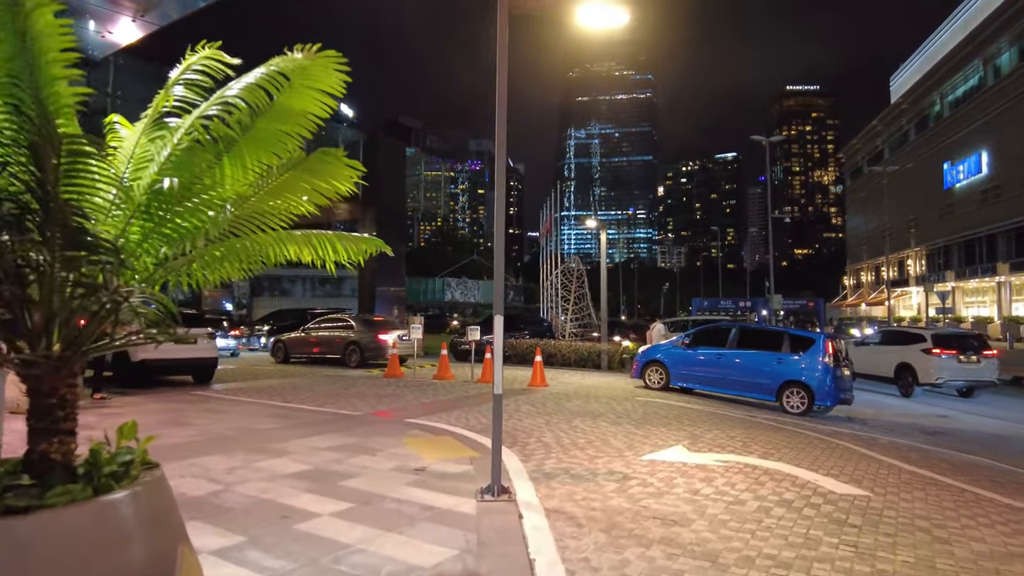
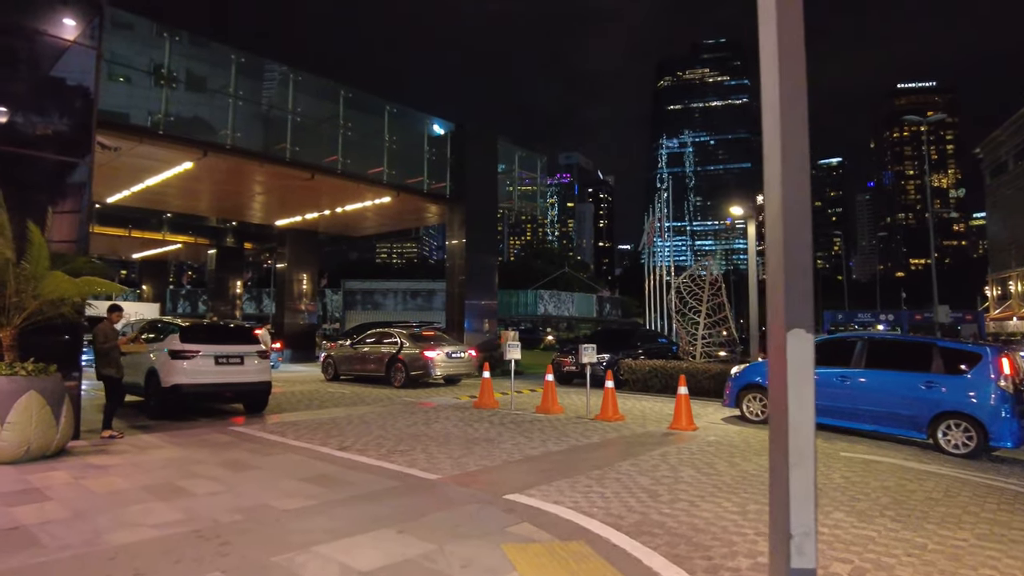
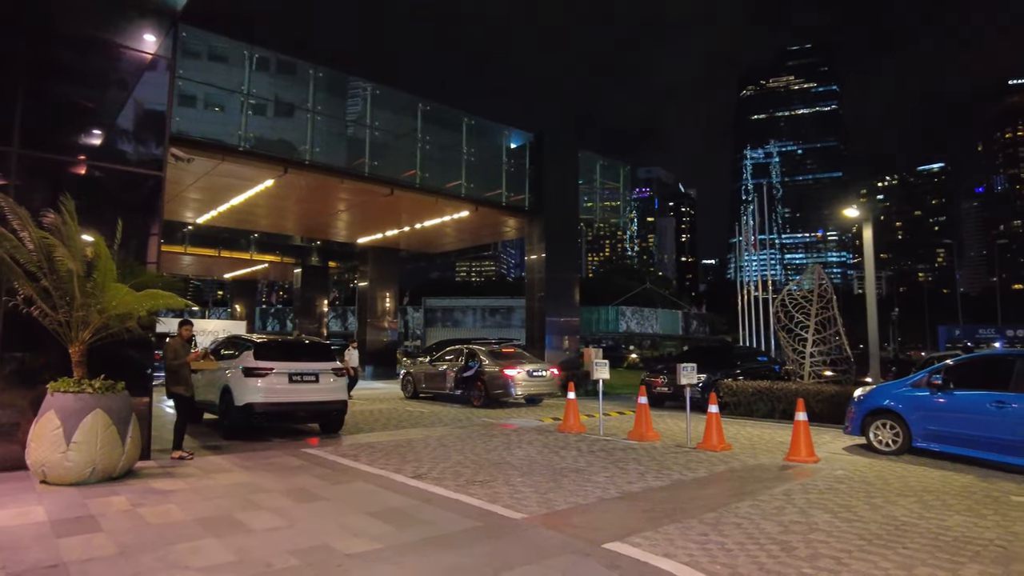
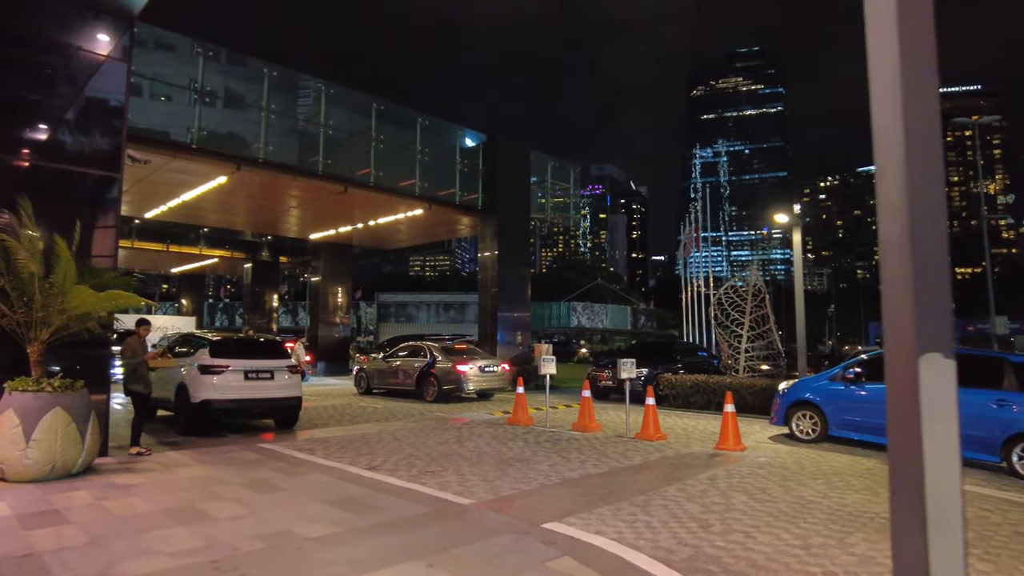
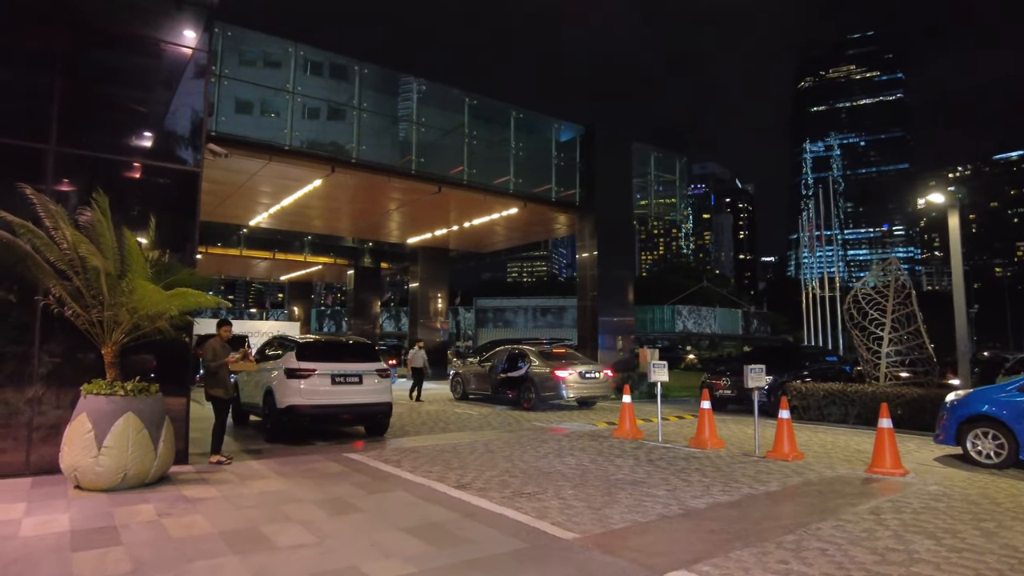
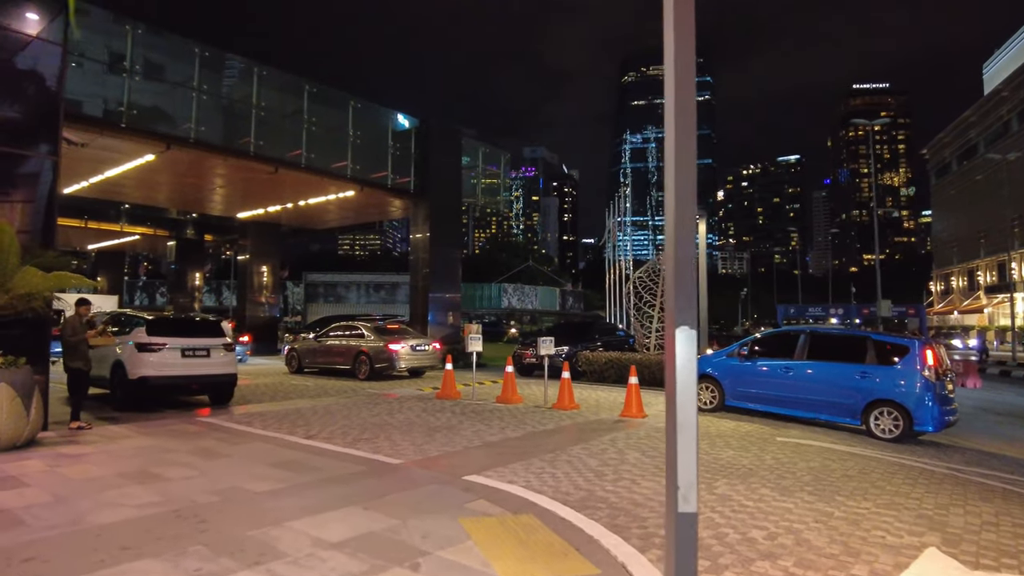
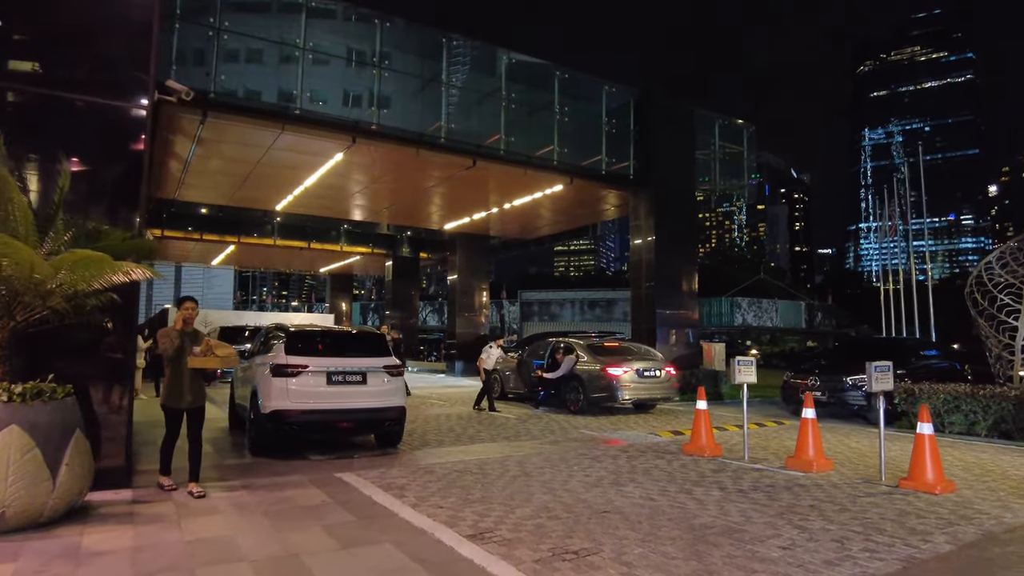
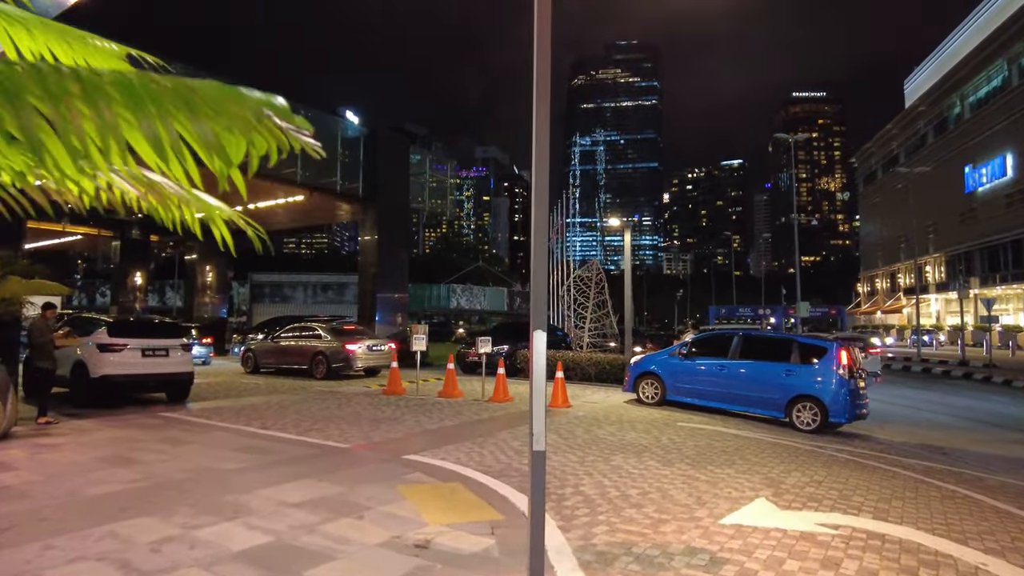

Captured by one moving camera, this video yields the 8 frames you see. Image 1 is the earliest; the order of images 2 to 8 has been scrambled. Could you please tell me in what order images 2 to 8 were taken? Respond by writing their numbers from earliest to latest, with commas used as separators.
8, 6, 2, 4, 3, 5, 7
